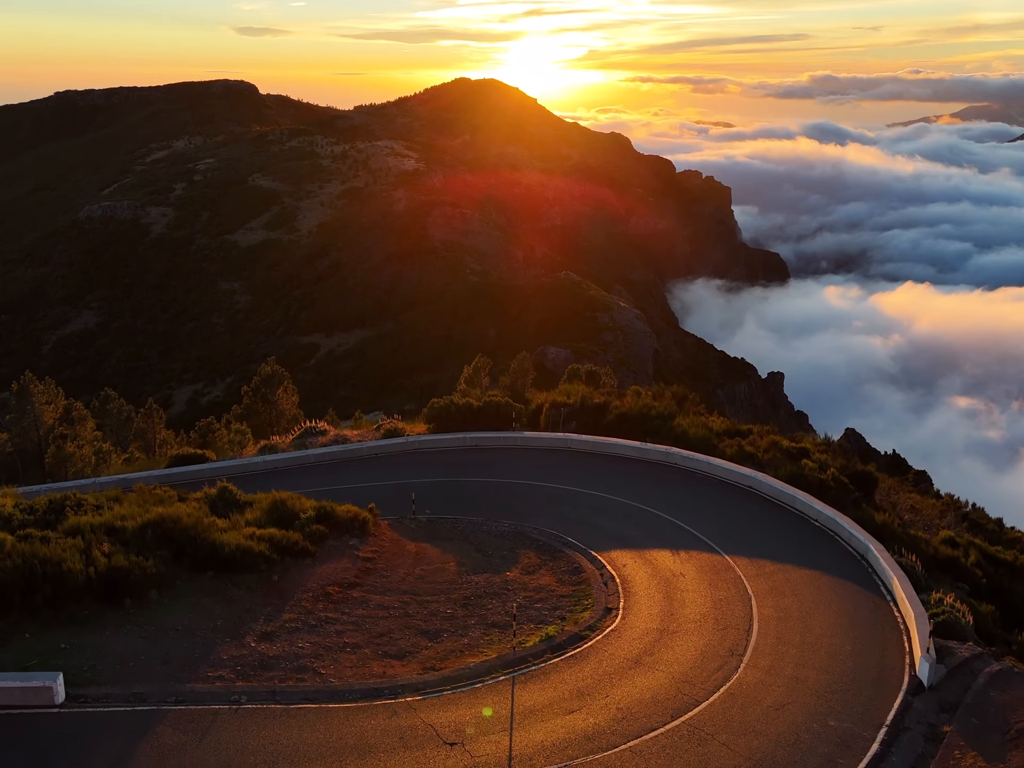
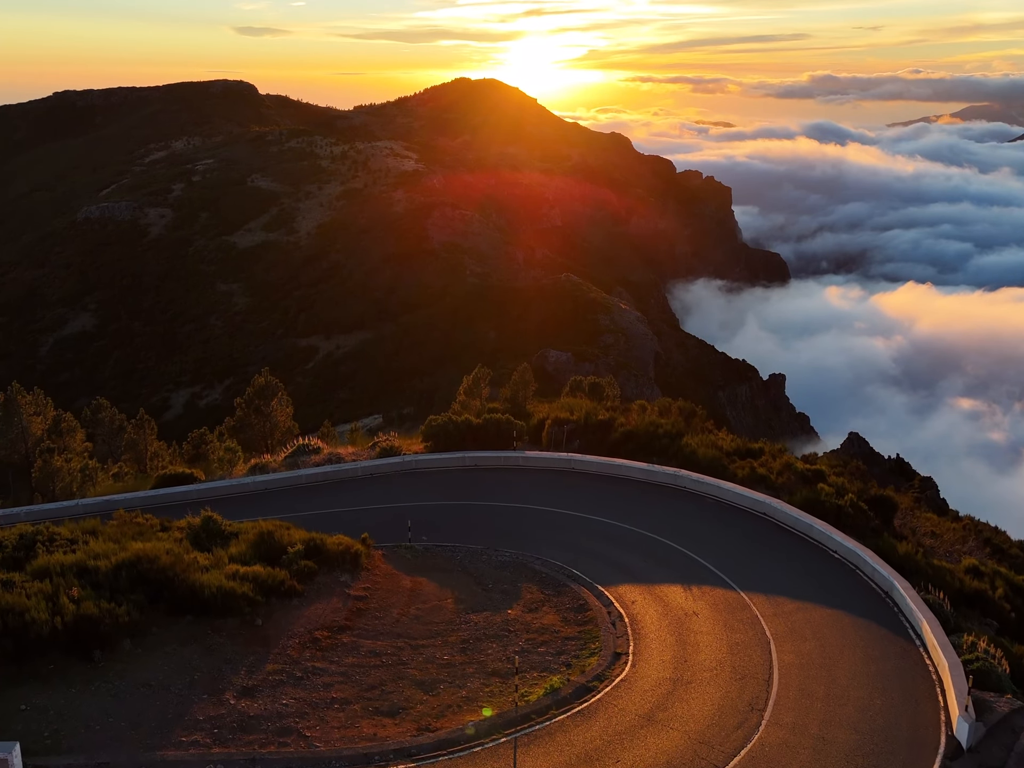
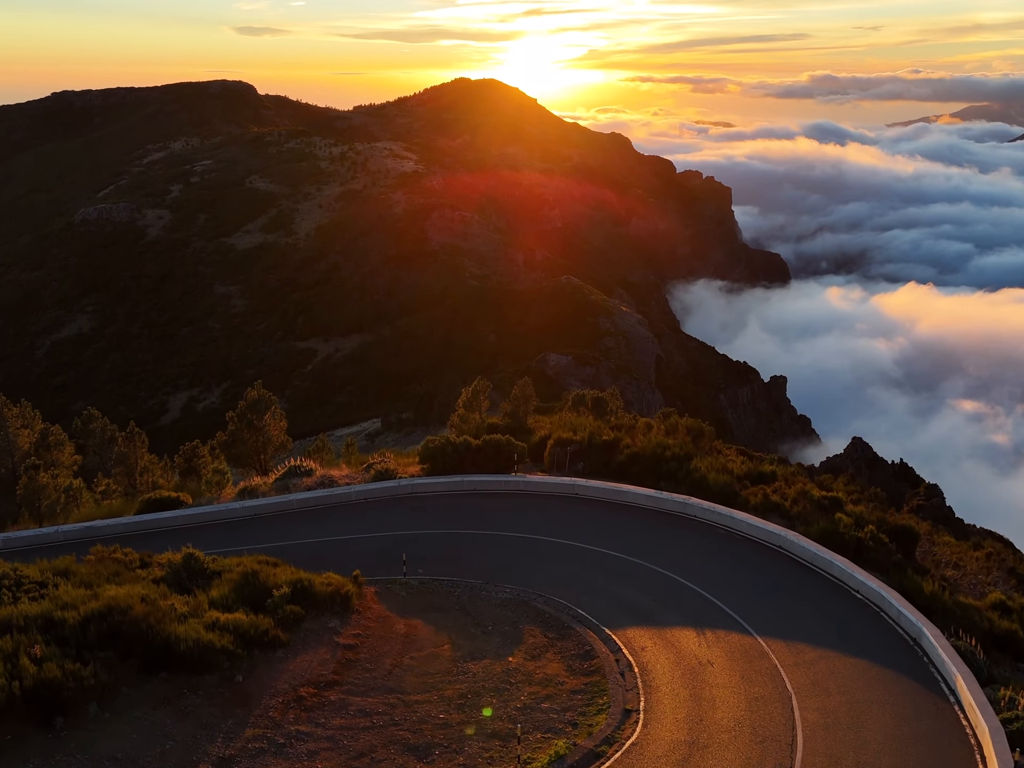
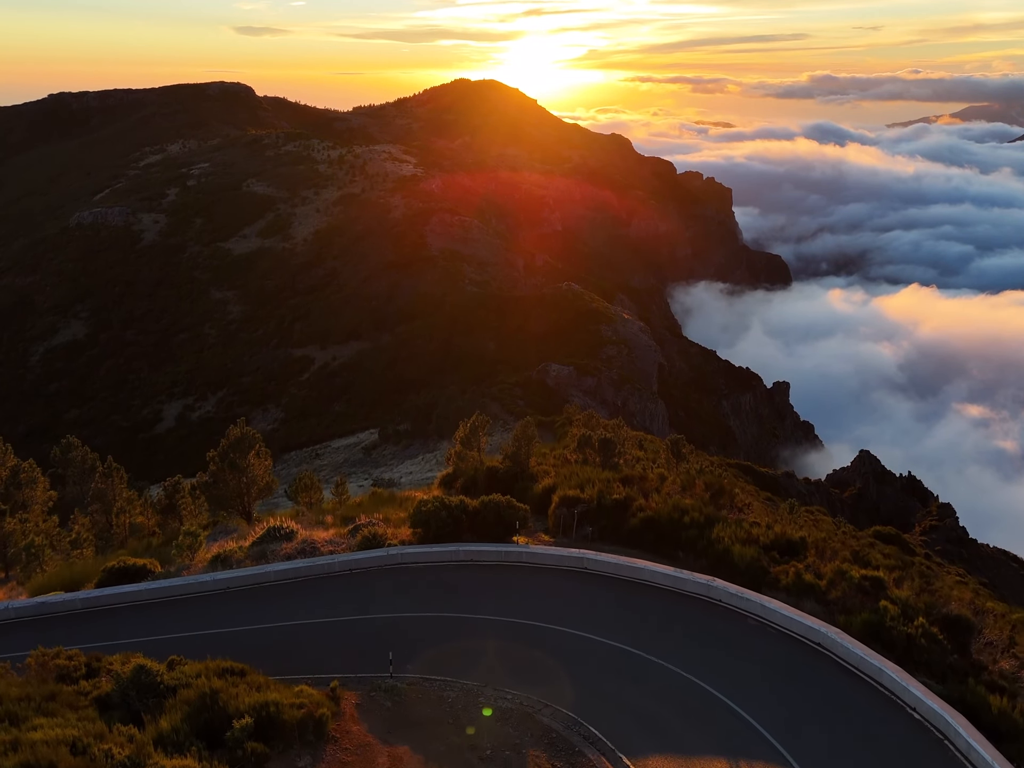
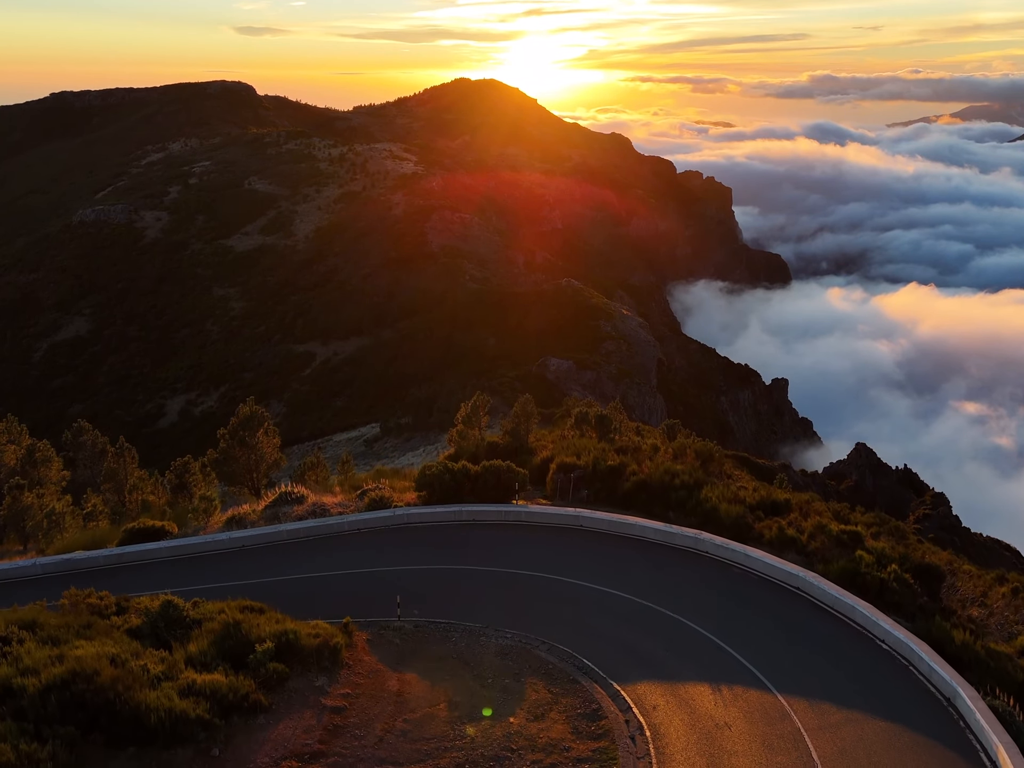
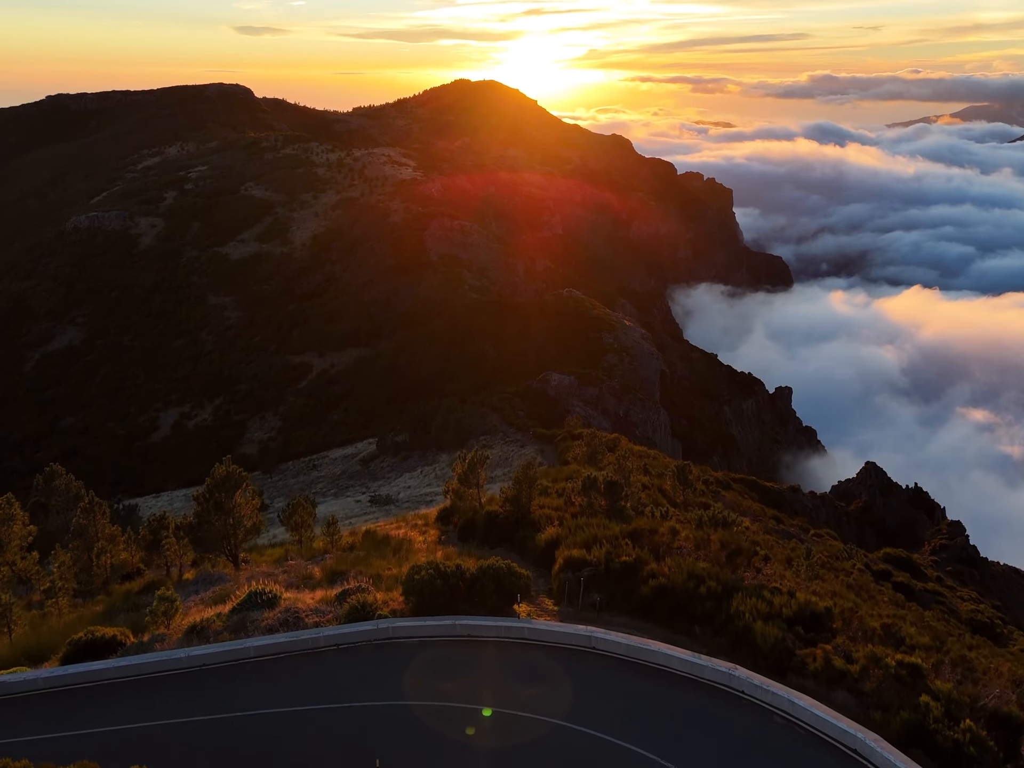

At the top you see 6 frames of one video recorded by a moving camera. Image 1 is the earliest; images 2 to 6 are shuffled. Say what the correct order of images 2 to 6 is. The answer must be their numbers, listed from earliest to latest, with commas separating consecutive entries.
2, 3, 5, 4, 6
